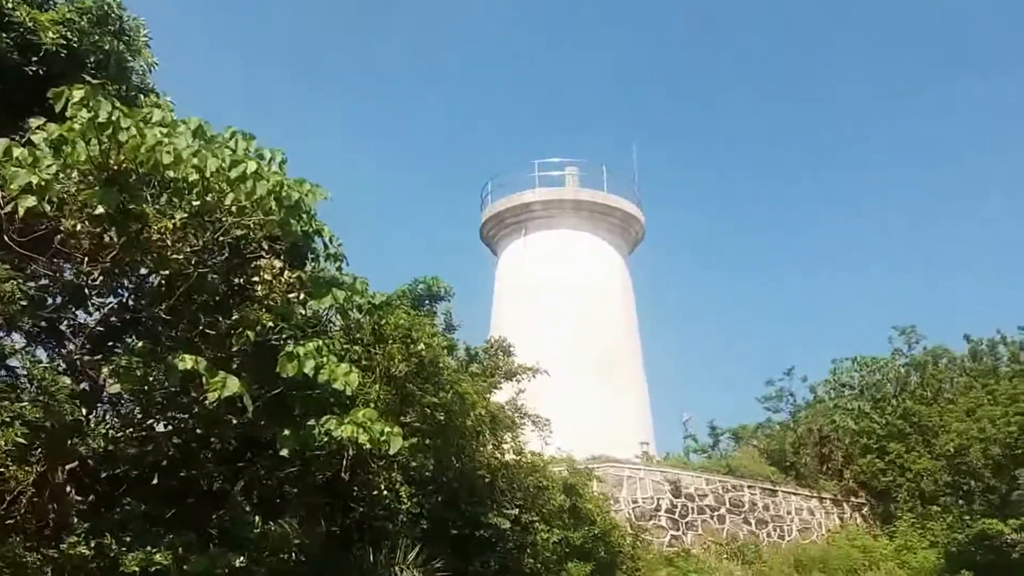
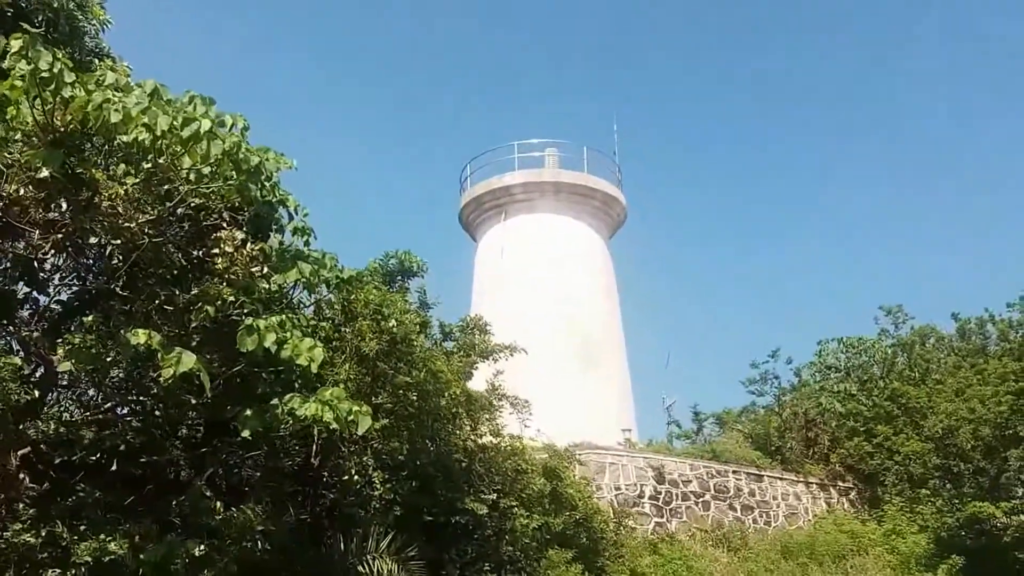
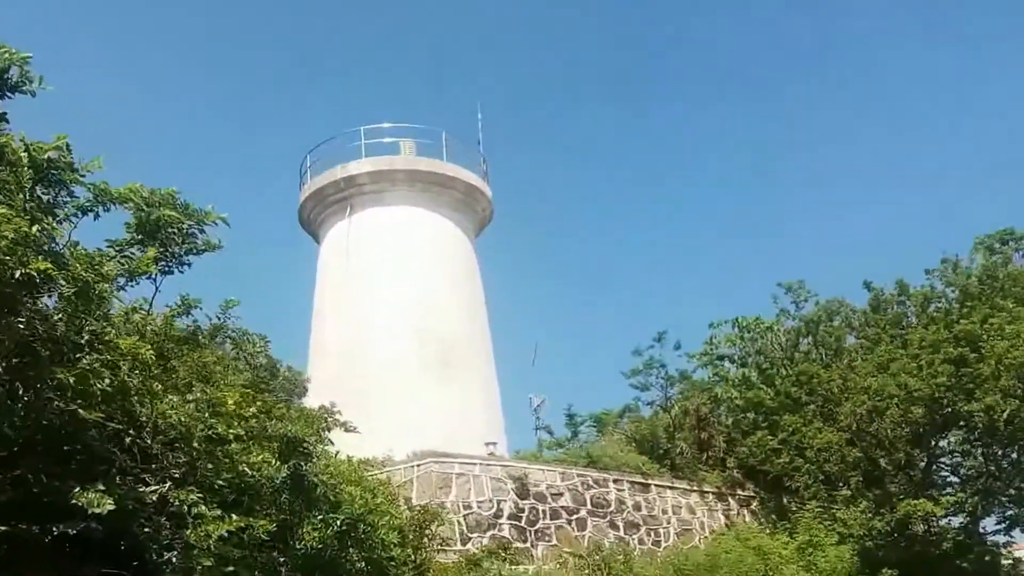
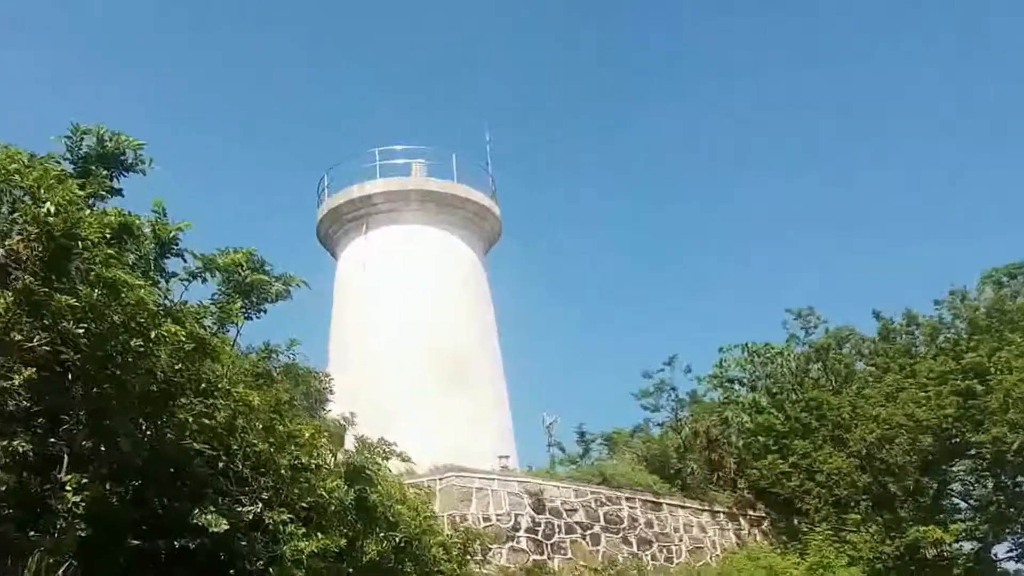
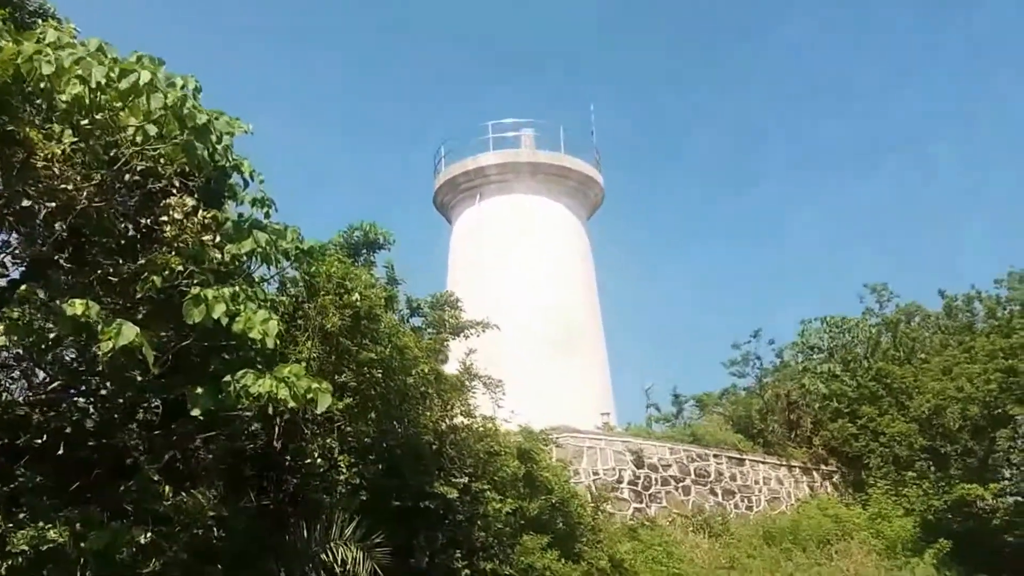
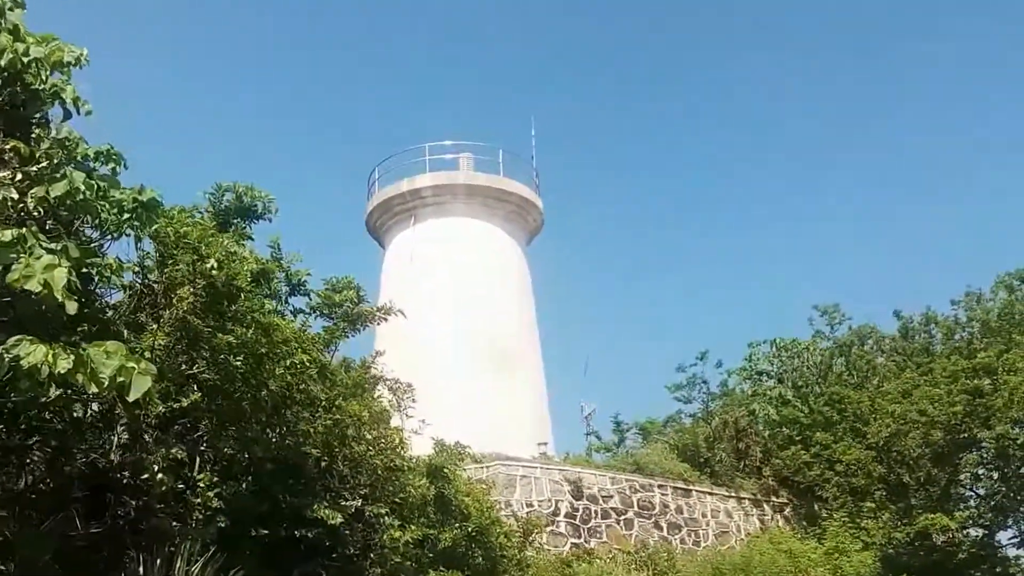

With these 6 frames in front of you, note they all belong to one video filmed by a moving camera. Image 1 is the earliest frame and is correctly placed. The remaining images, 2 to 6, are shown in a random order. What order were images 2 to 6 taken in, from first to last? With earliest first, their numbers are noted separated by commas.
2, 5, 6, 4, 3
